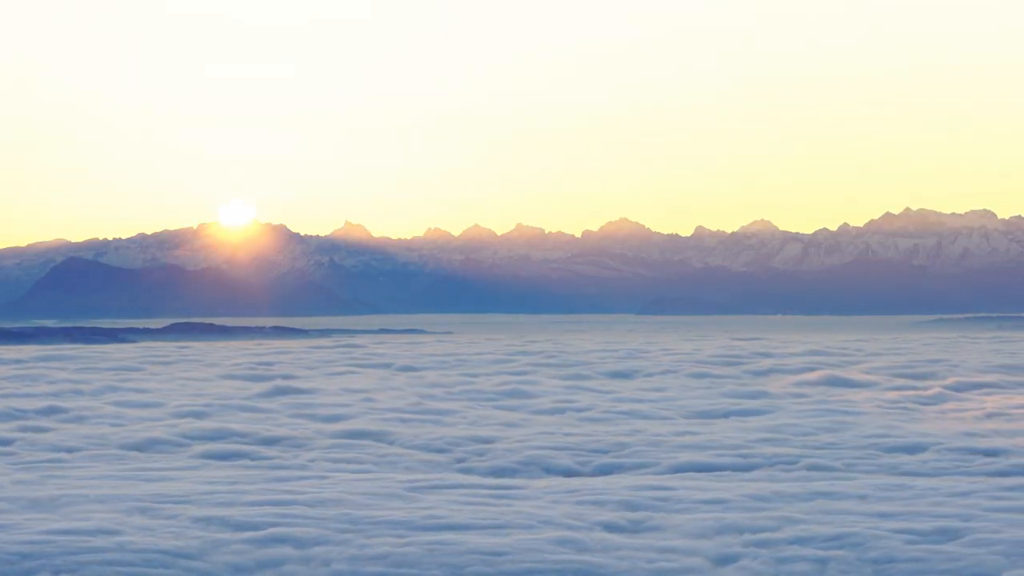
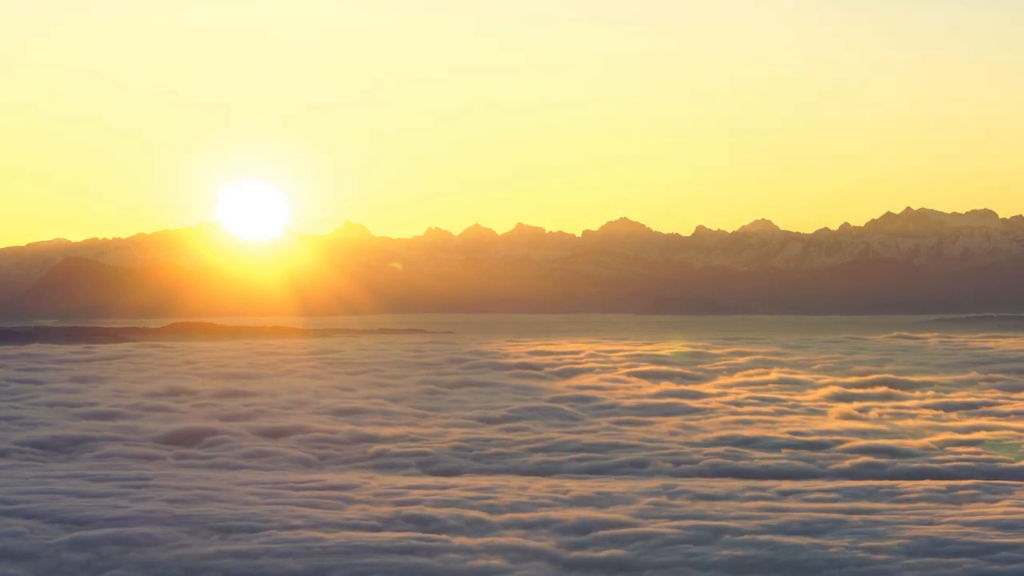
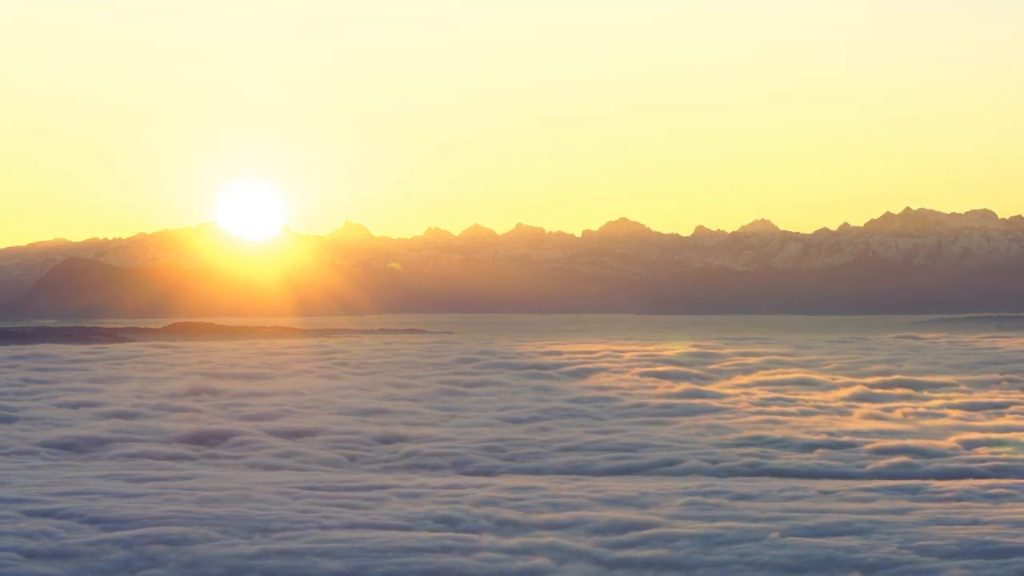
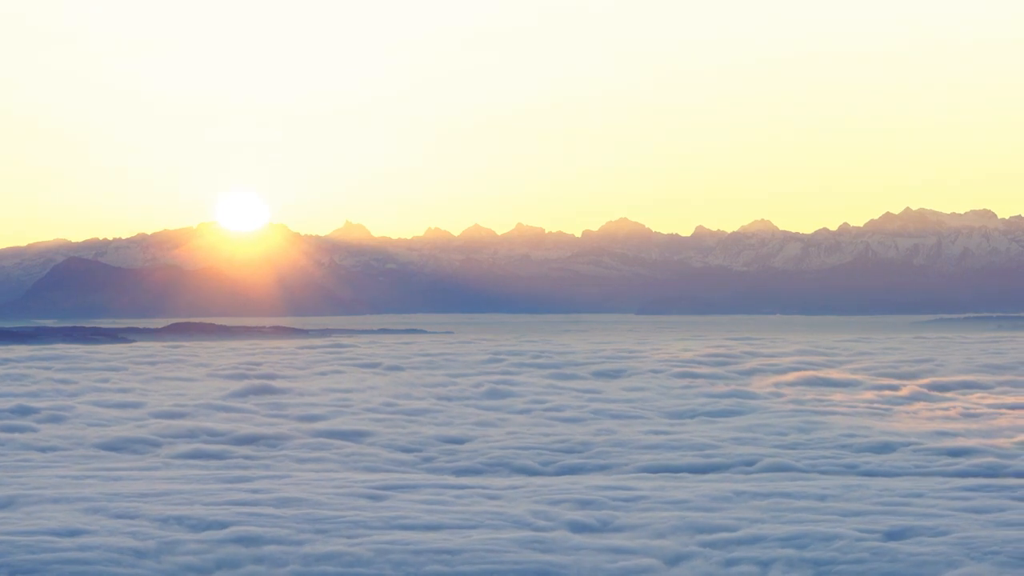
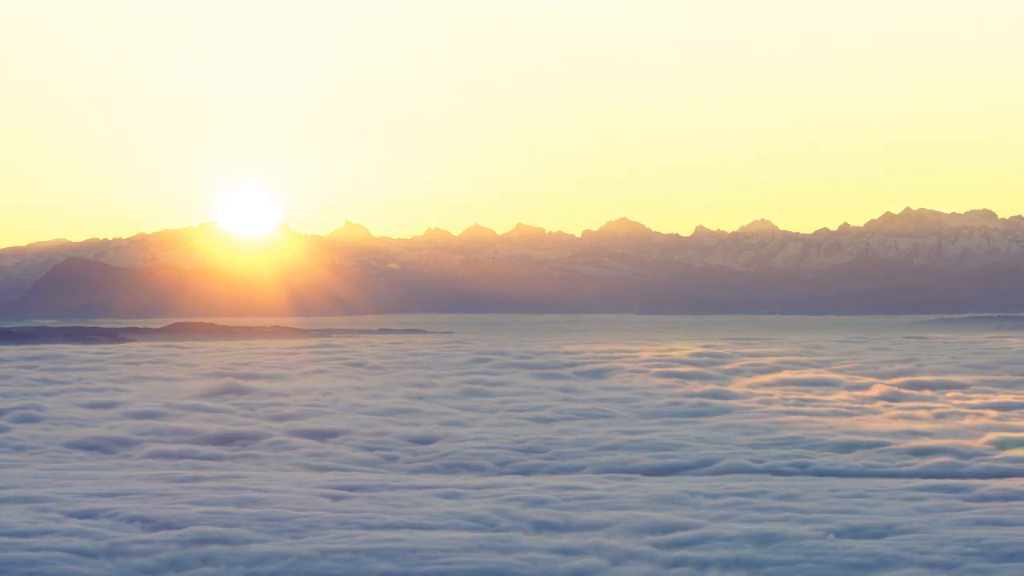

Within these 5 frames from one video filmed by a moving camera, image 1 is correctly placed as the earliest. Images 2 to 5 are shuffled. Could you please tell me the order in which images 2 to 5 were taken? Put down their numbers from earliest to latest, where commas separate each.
4, 5, 3, 2
